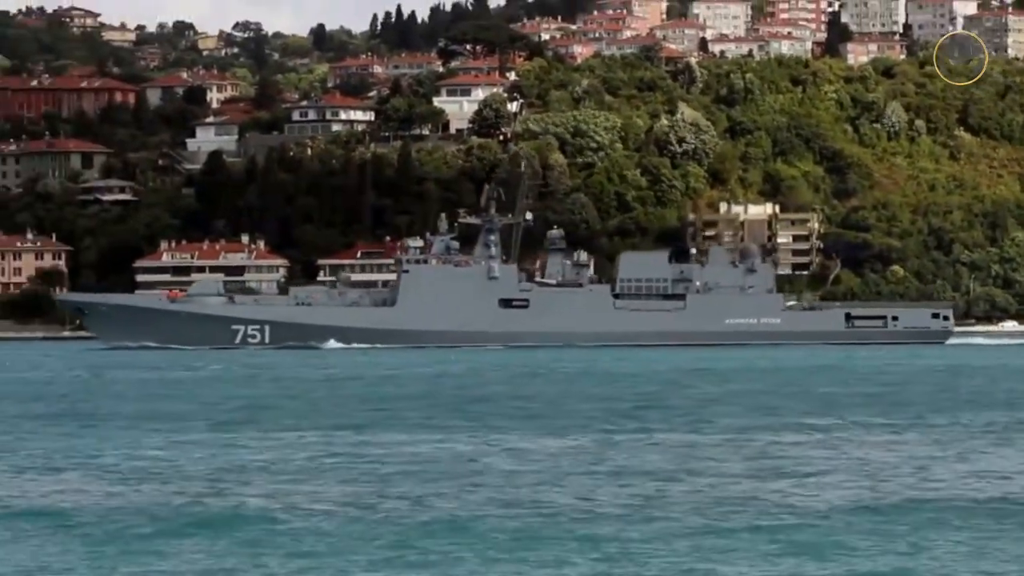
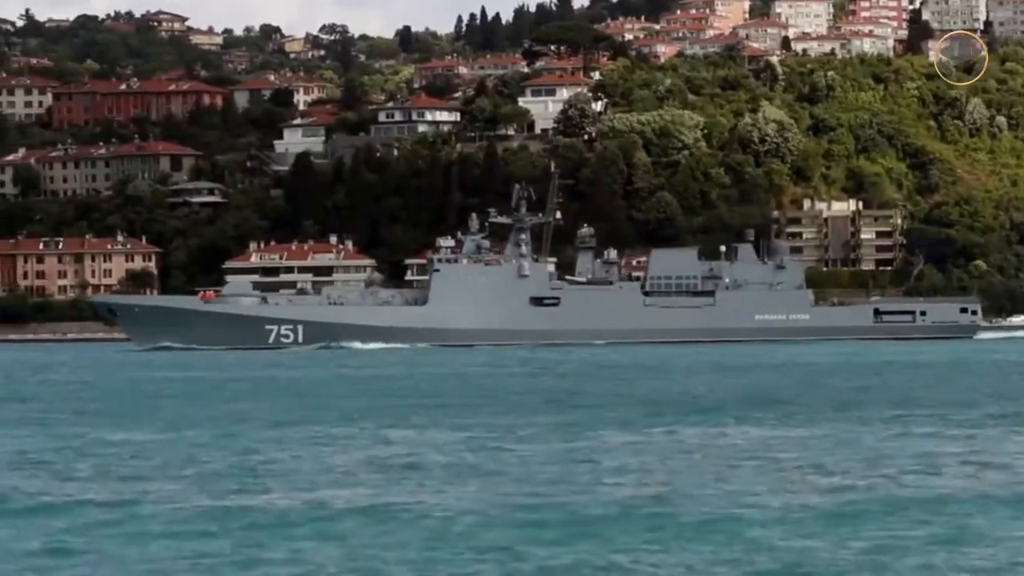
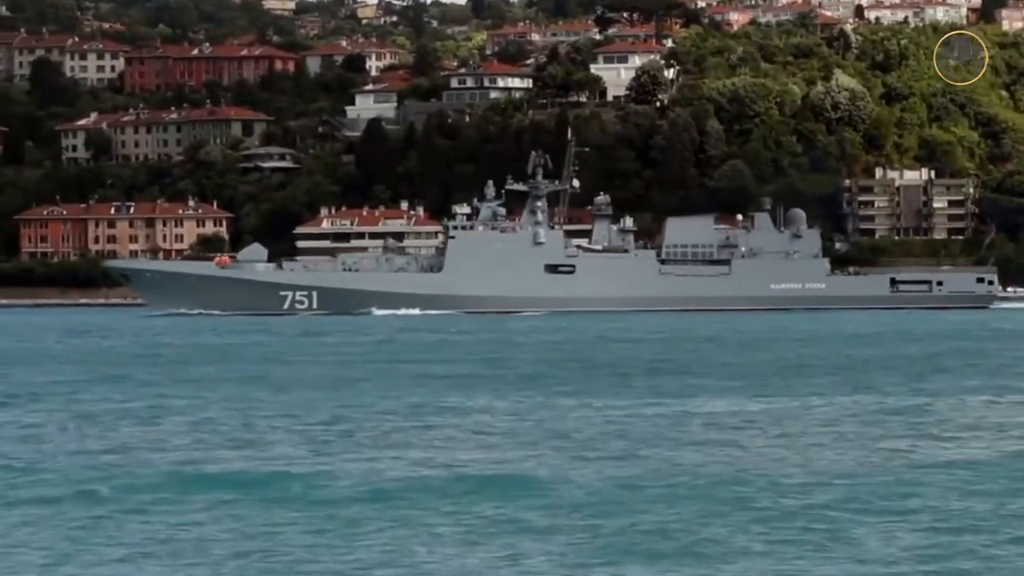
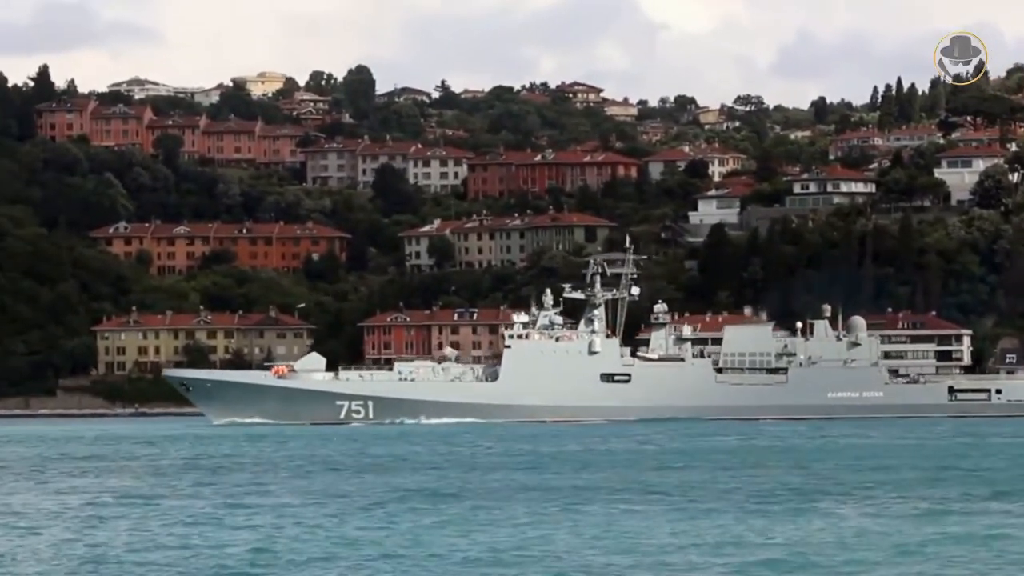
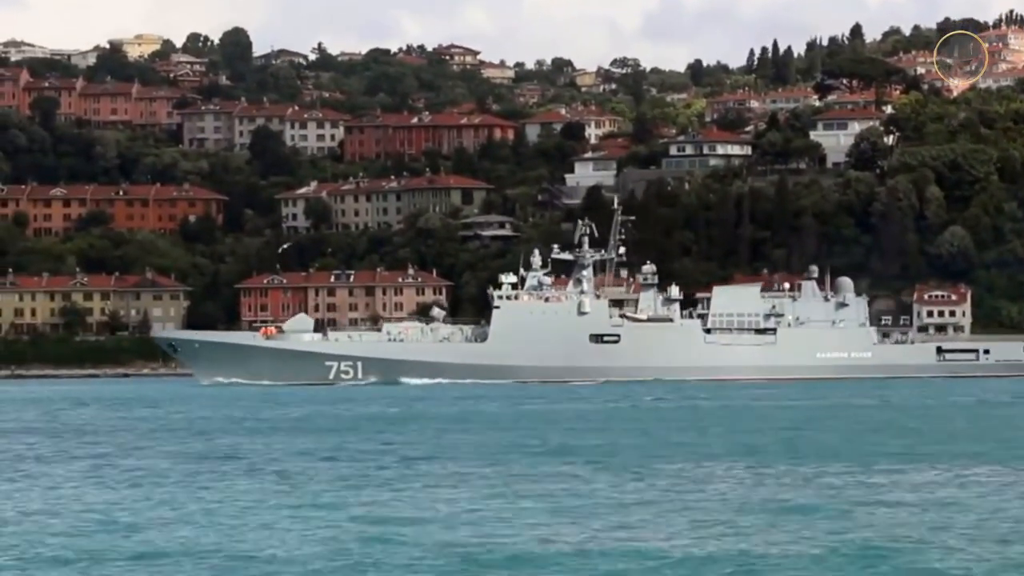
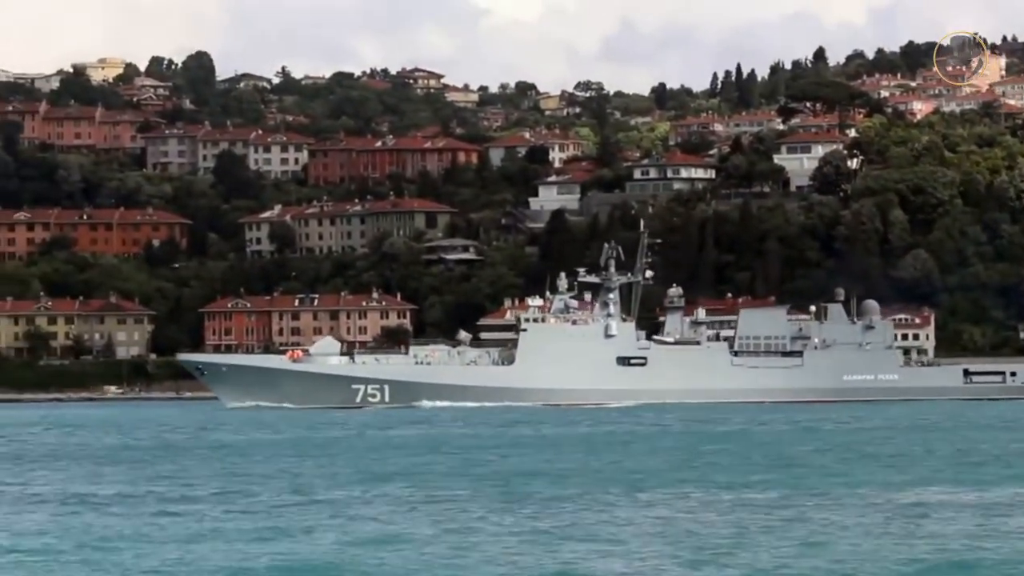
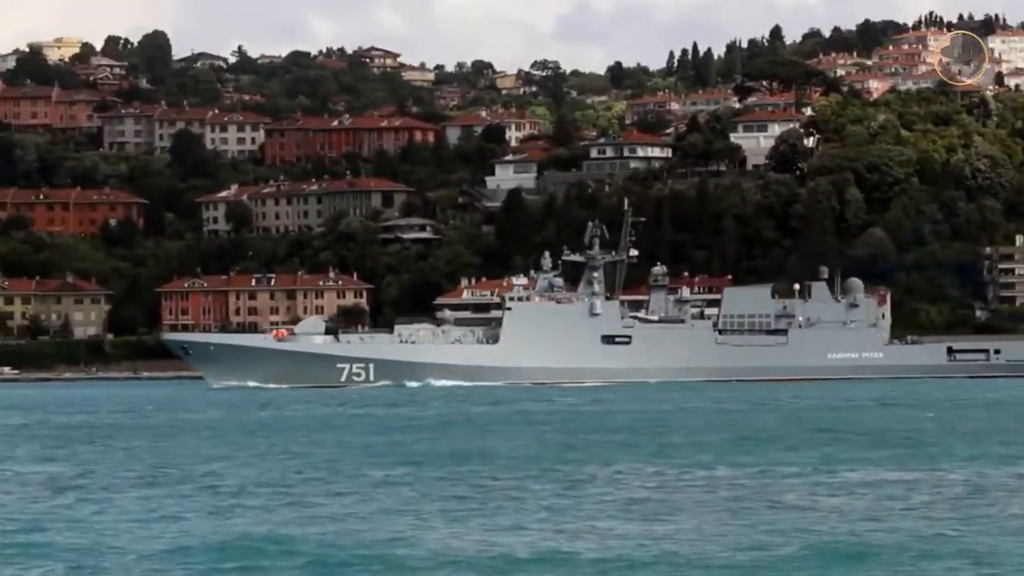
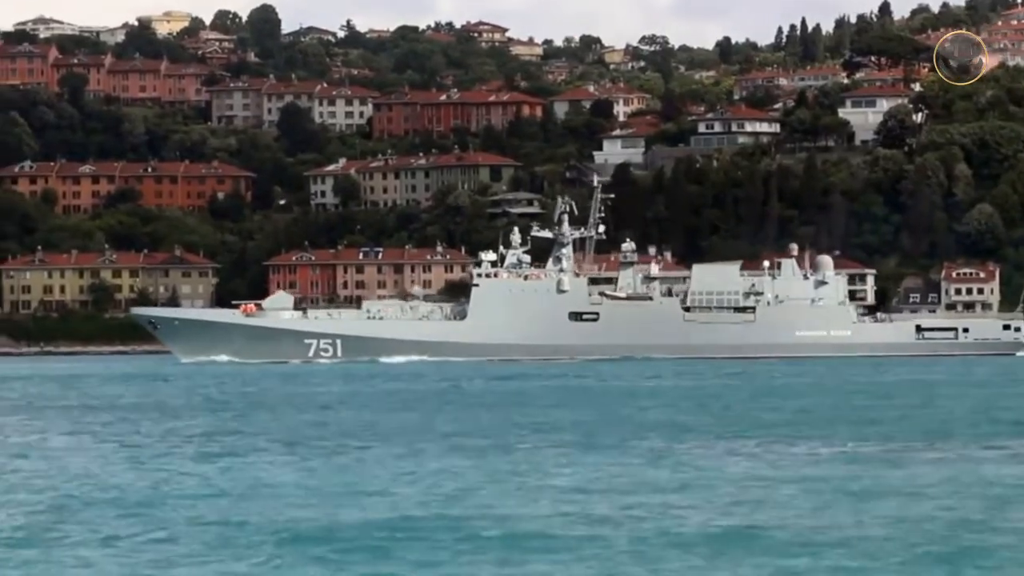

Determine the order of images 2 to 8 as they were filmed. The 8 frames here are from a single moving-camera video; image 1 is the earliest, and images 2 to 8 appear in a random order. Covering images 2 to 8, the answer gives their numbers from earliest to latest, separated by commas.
2, 3, 7, 6, 5, 8, 4
